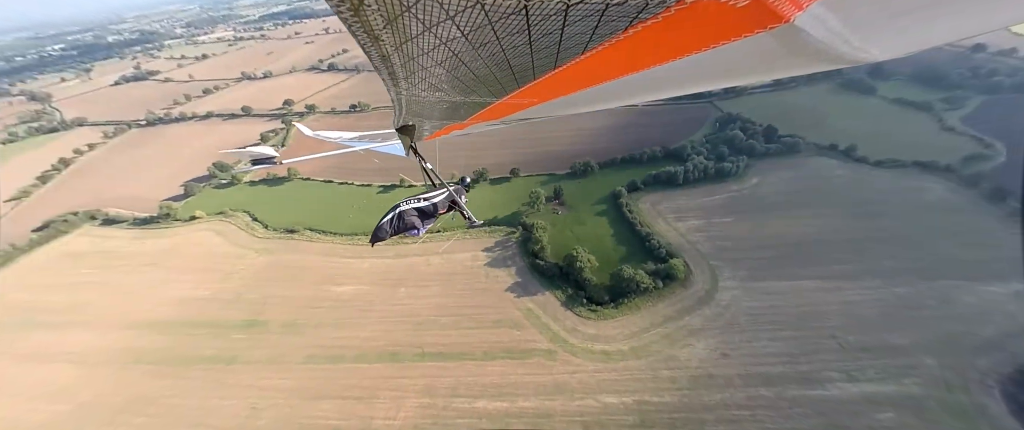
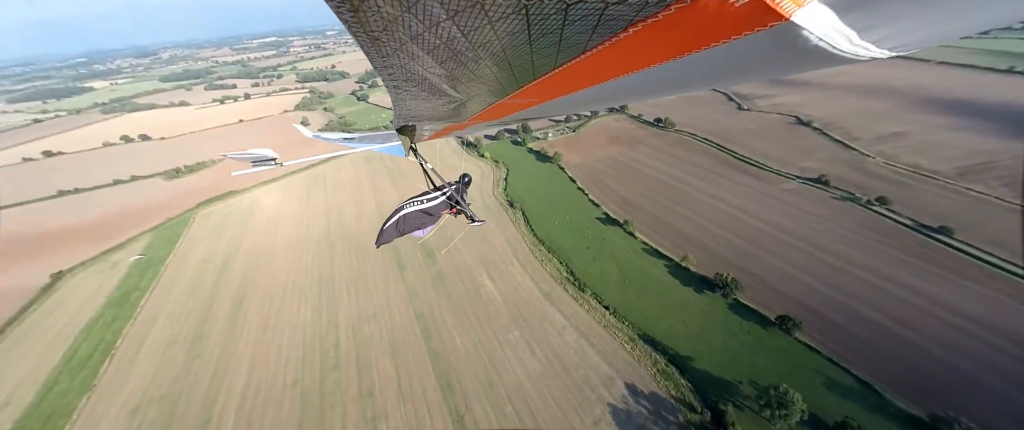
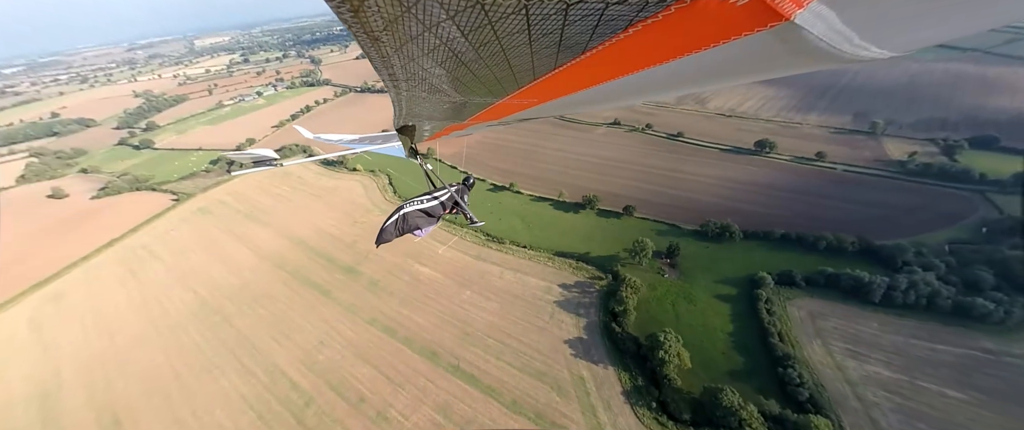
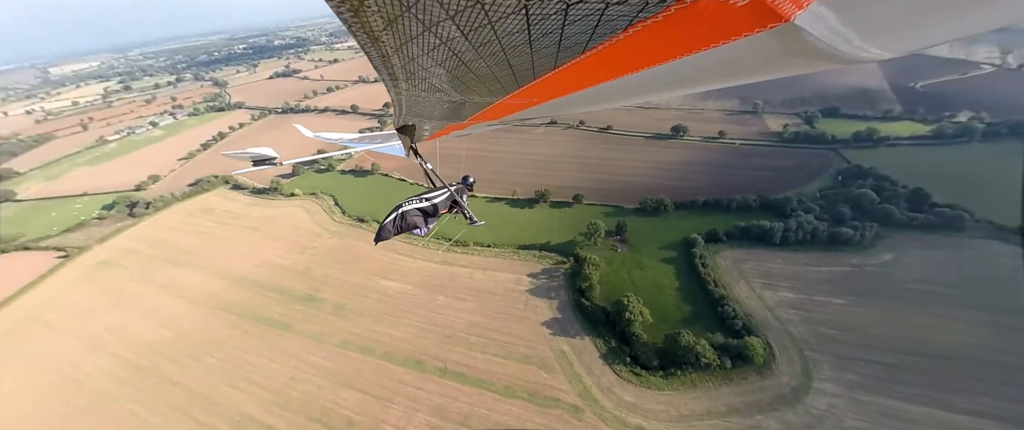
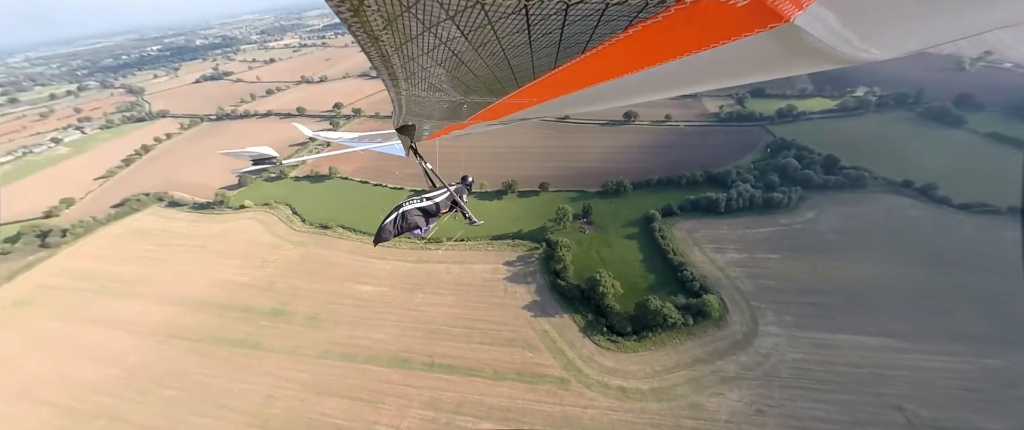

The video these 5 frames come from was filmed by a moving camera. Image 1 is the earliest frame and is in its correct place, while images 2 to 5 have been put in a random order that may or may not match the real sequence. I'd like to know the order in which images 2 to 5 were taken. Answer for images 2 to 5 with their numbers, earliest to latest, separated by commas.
5, 4, 3, 2
